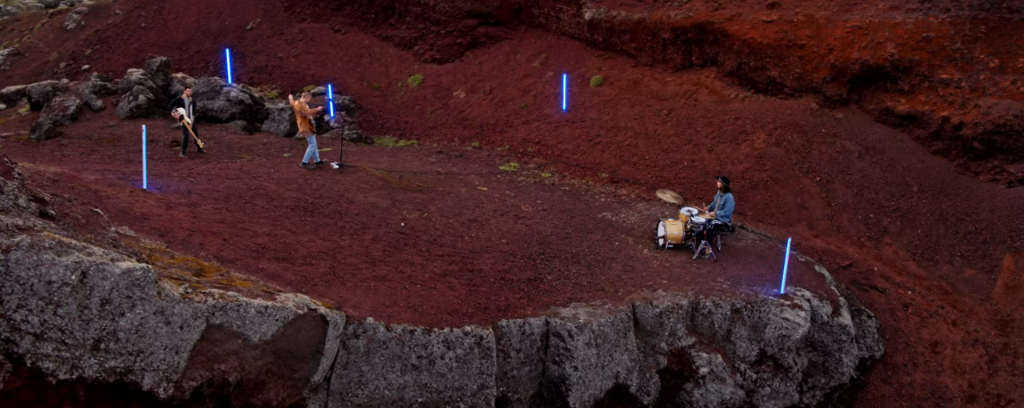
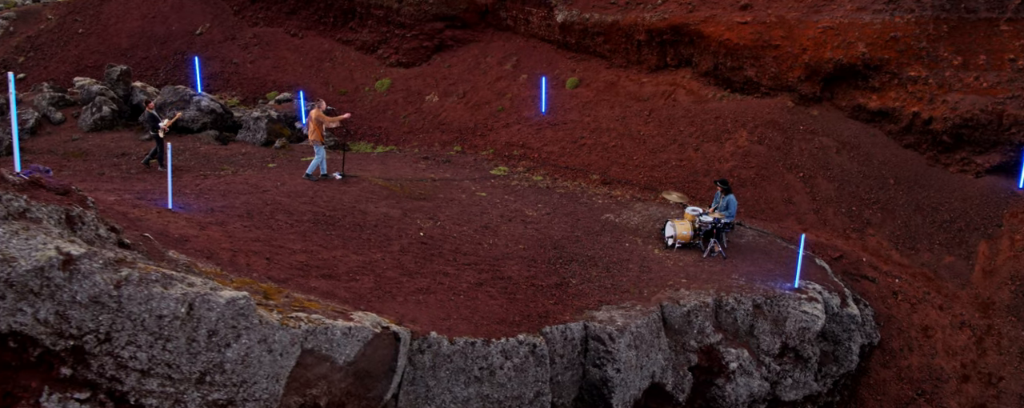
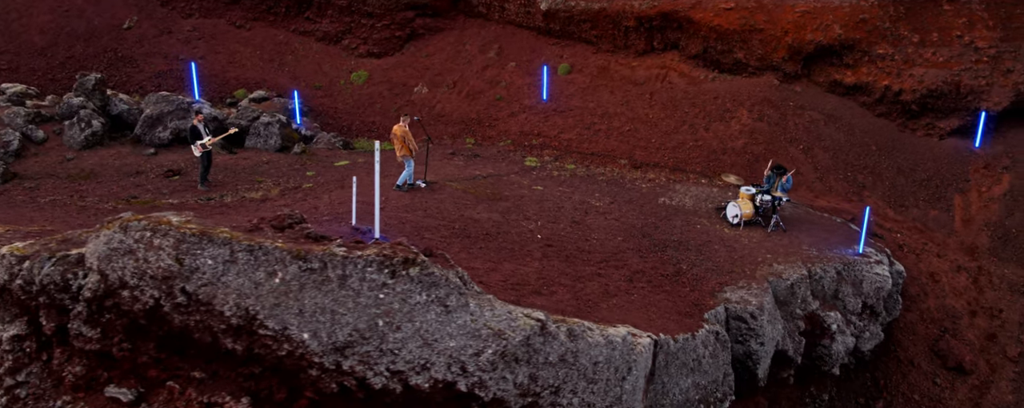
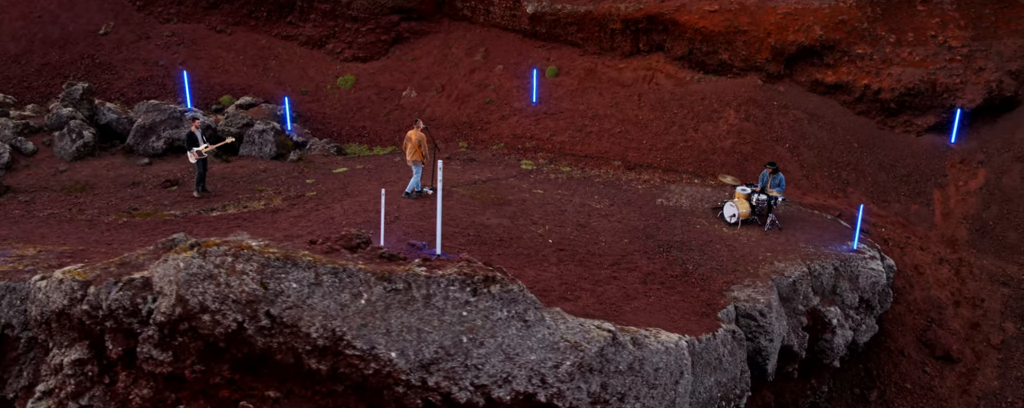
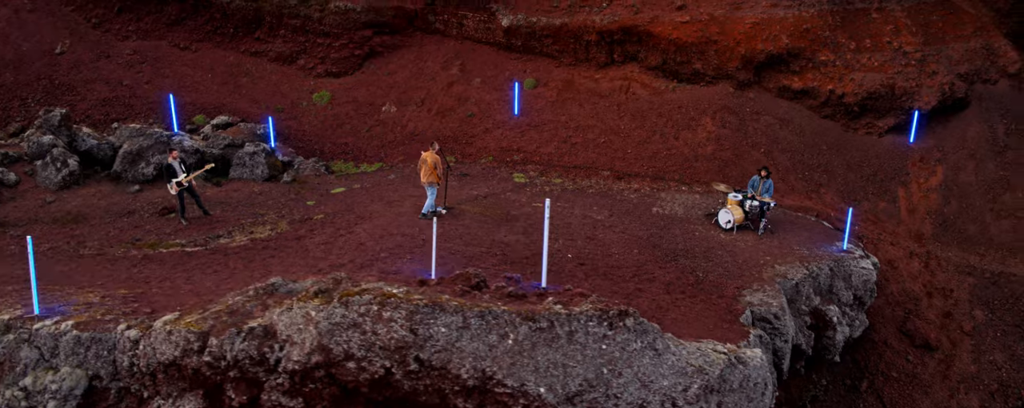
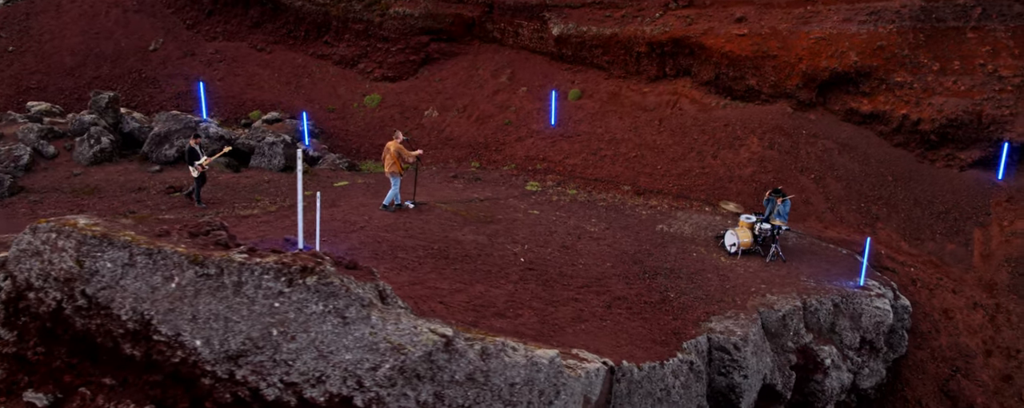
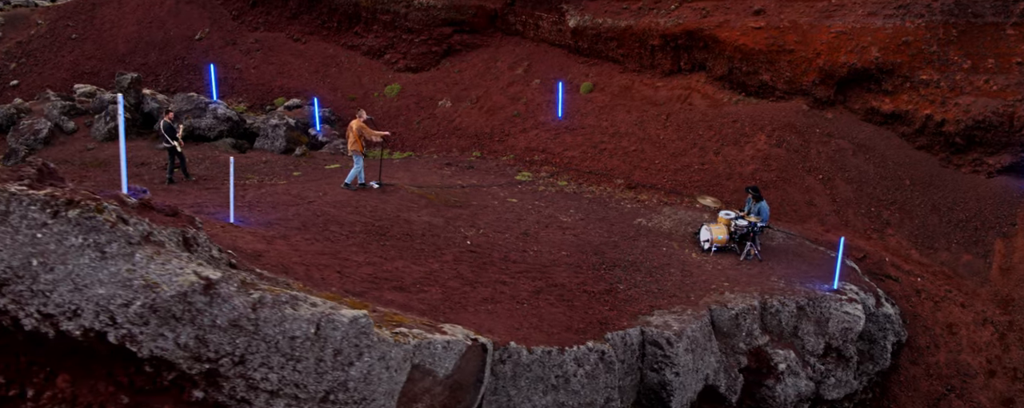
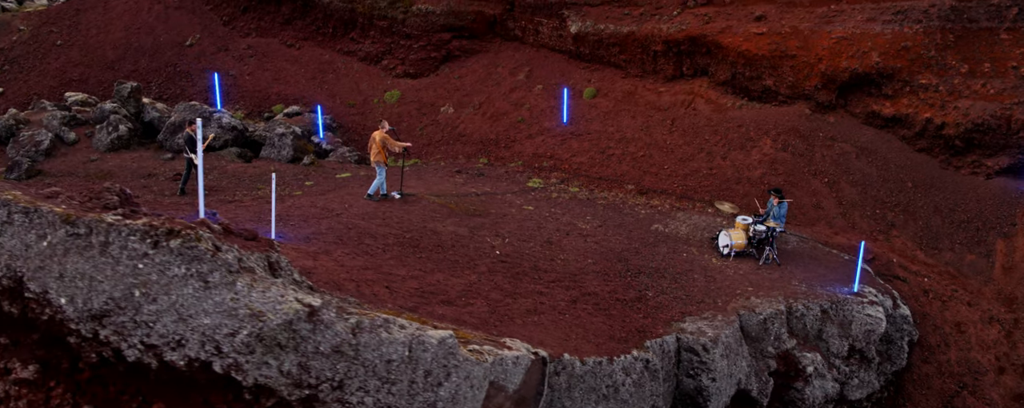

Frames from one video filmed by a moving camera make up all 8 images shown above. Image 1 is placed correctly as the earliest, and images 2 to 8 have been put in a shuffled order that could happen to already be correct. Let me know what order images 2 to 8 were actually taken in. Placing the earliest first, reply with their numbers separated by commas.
2, 7, 8, 6, 3, 4, 5
